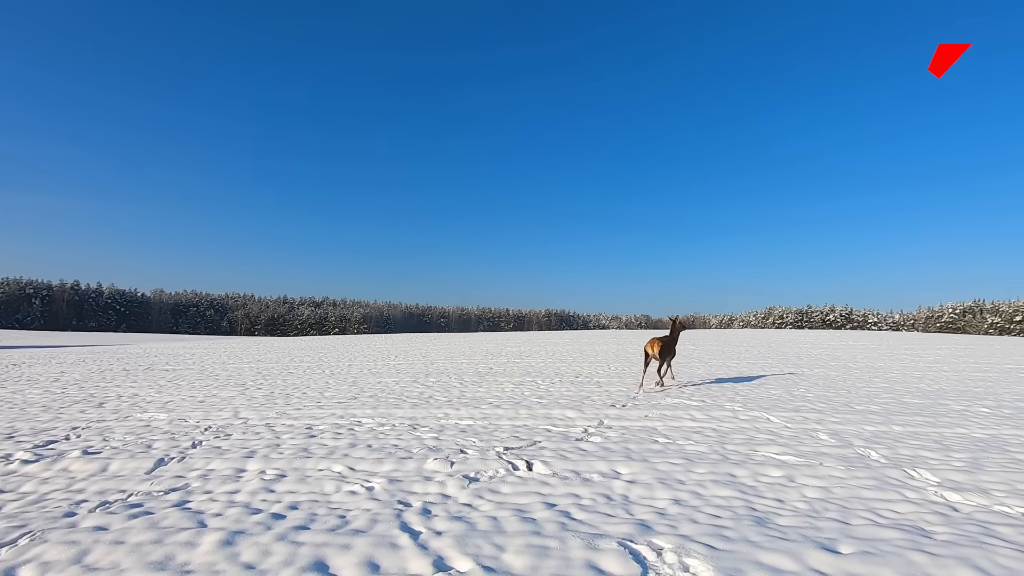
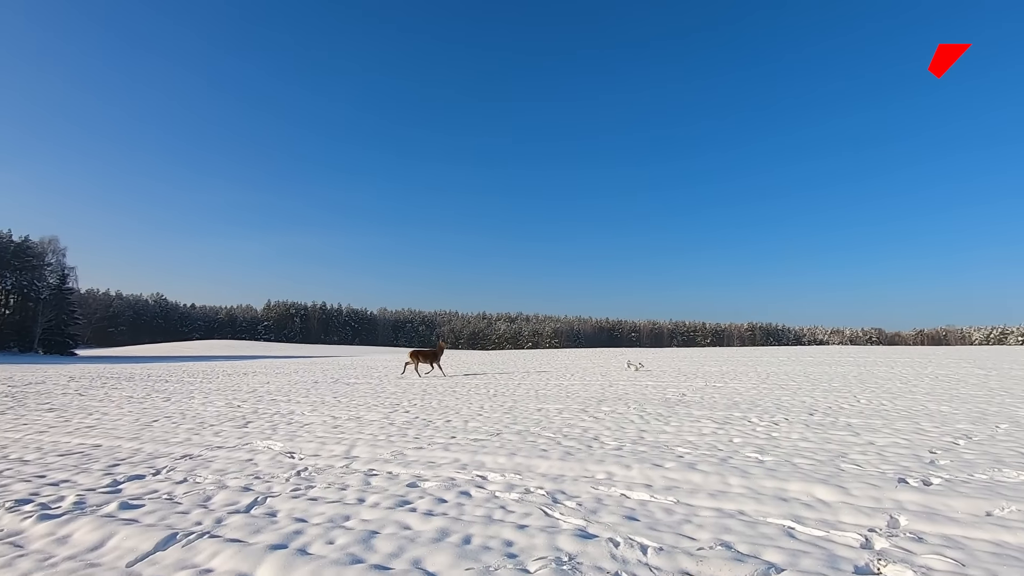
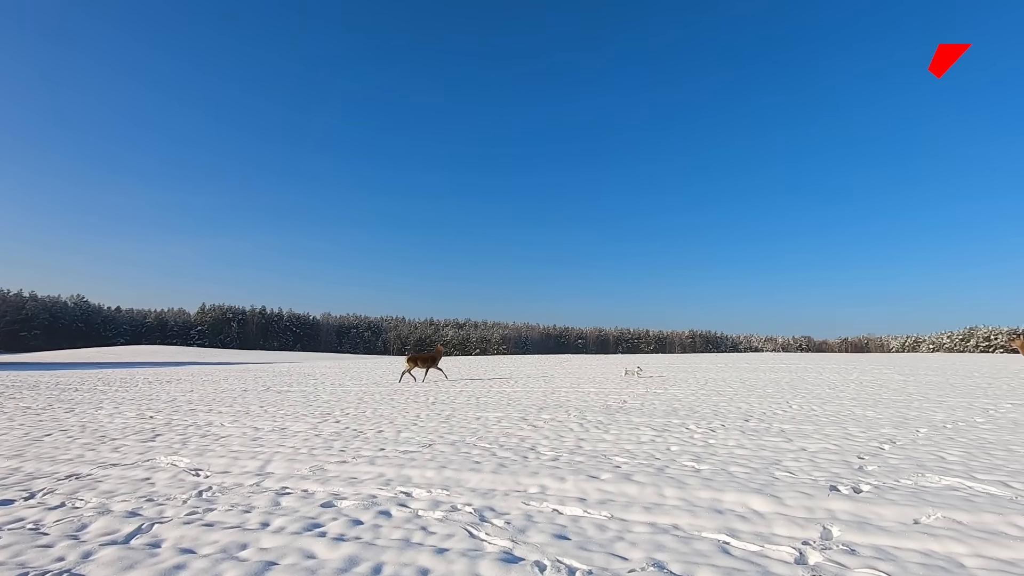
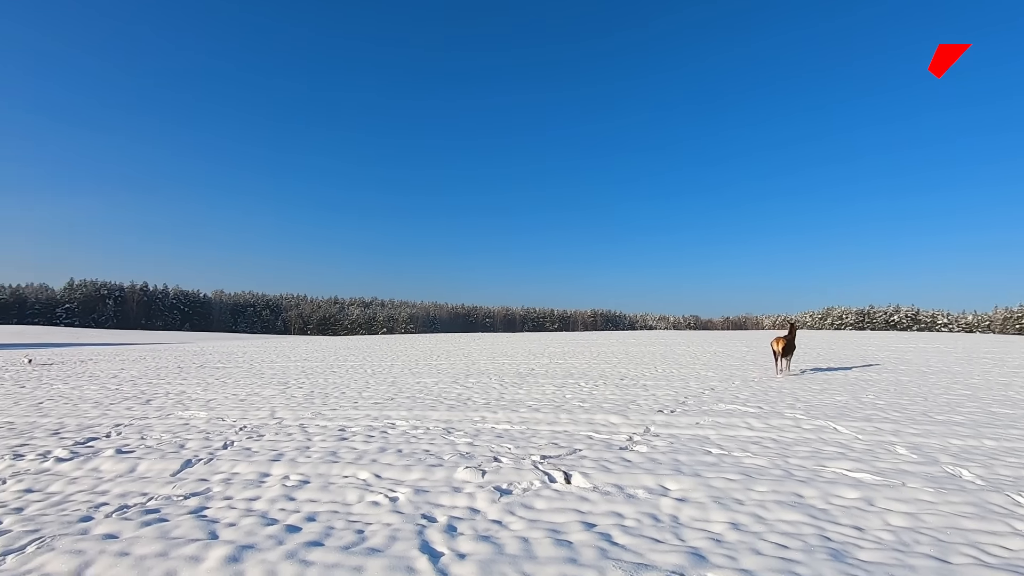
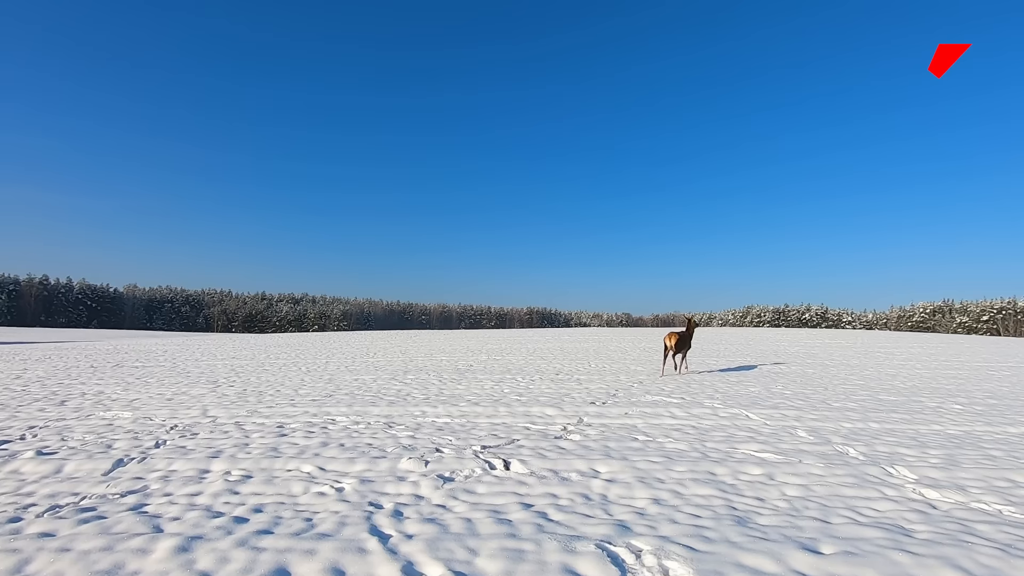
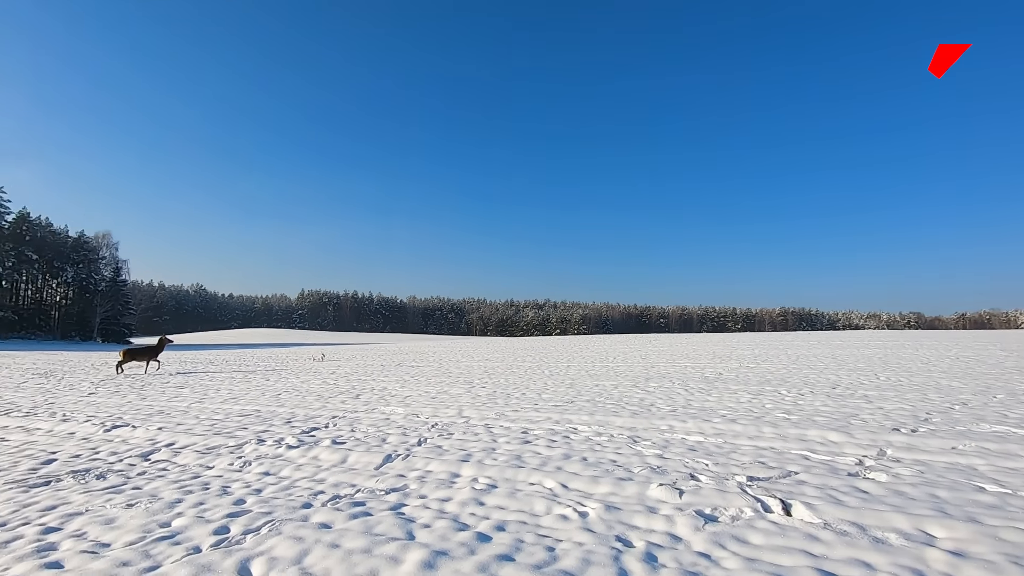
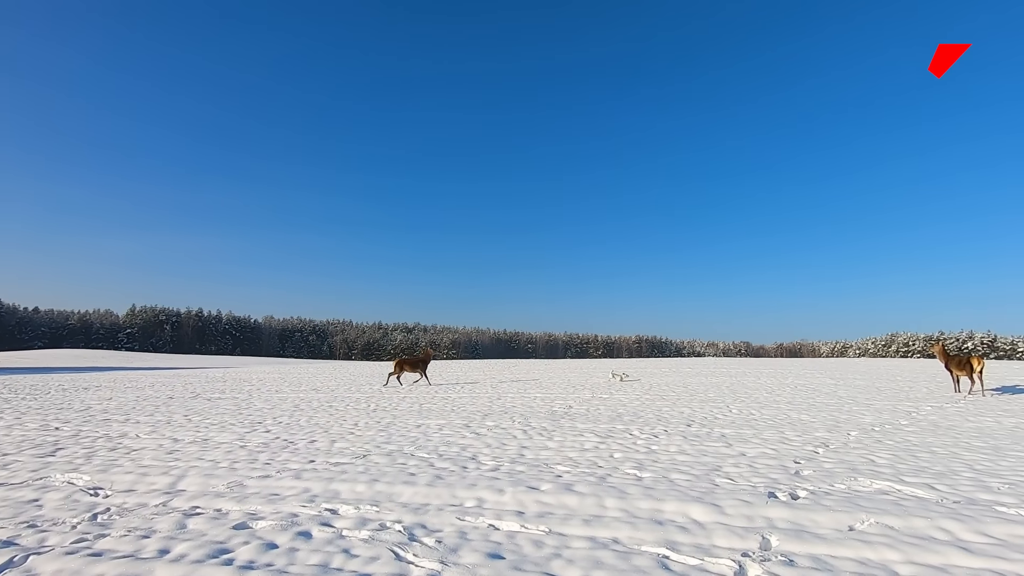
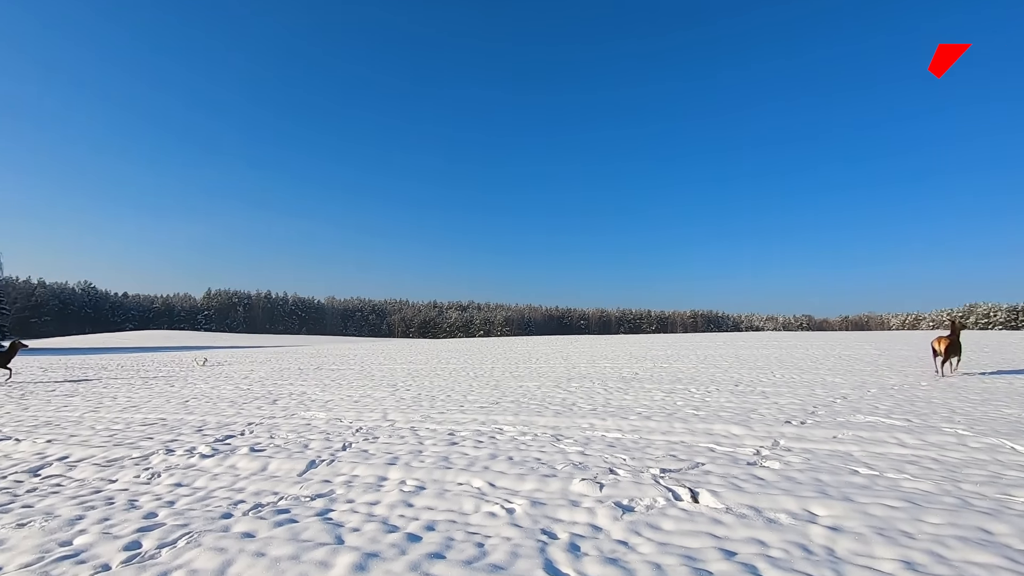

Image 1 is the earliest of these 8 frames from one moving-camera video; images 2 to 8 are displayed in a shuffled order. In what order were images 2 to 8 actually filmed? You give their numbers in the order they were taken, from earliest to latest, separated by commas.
5, 4, 8, 6, 2, 3, 7
